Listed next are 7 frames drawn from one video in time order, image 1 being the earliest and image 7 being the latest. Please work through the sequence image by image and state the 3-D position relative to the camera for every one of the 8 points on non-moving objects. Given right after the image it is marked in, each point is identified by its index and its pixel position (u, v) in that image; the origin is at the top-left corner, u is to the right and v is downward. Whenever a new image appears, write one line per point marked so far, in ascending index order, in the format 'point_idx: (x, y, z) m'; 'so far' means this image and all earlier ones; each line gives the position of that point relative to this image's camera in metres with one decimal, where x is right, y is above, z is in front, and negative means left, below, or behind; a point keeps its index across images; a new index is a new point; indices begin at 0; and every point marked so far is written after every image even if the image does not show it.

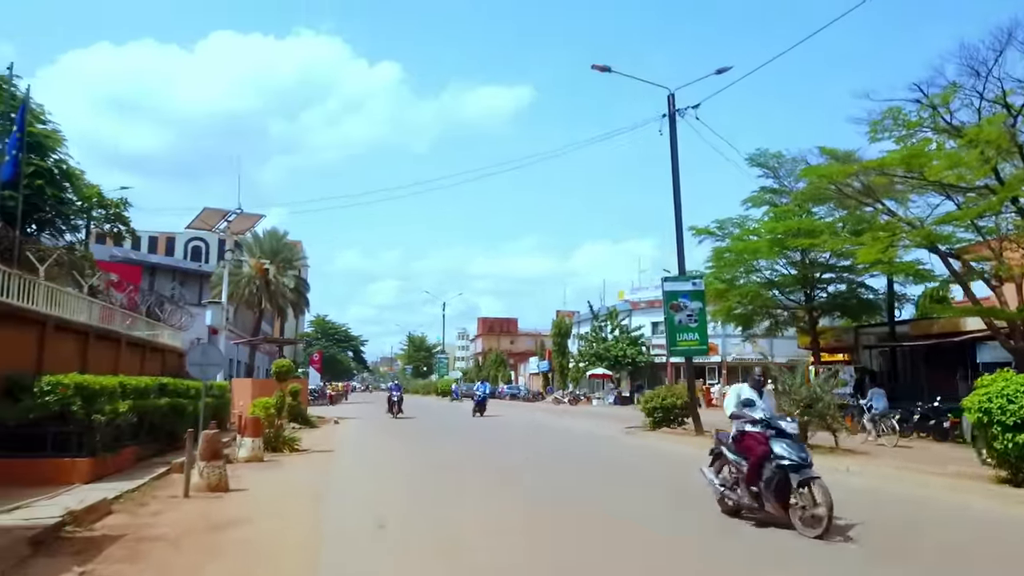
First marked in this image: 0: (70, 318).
0: (-9.7, -0.6, +16.2) m
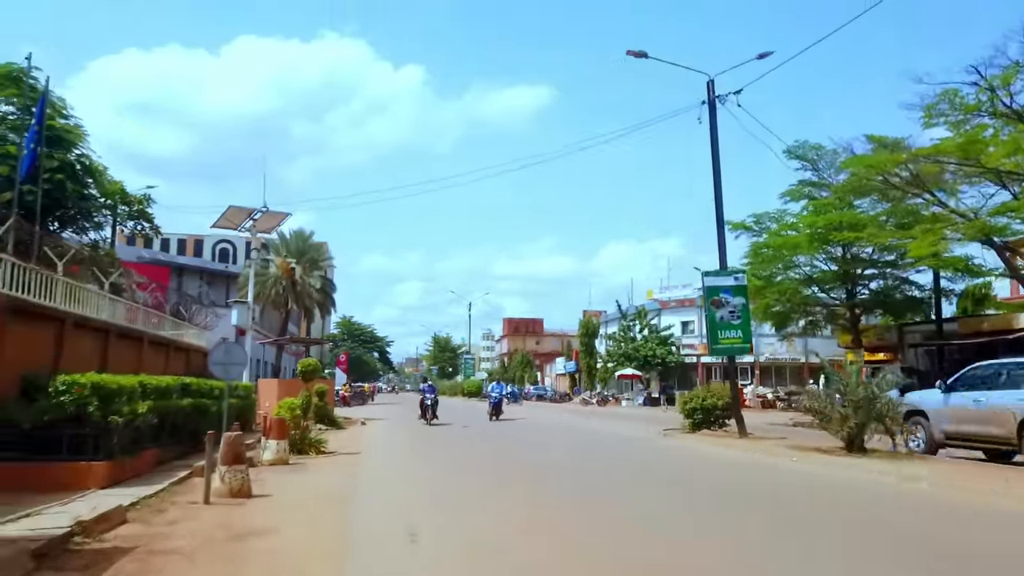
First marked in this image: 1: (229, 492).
0: (-9.0, -0.6, +15.7) m
1: (-4.2, -3.1, +11.1) m
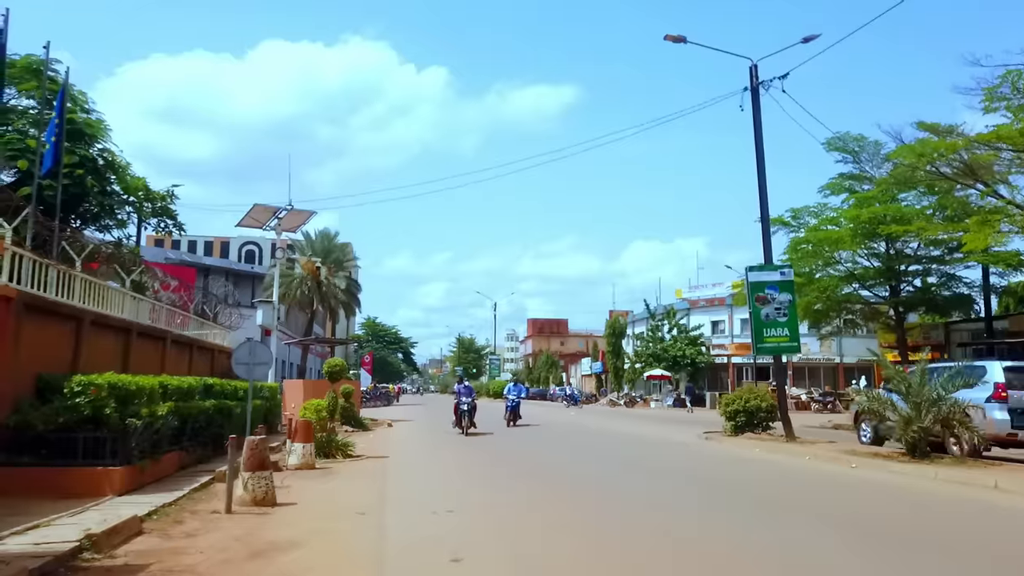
0: (-8.2, -0.5, +15.1) m
1: (-3.6, -3.0, +10.4) m
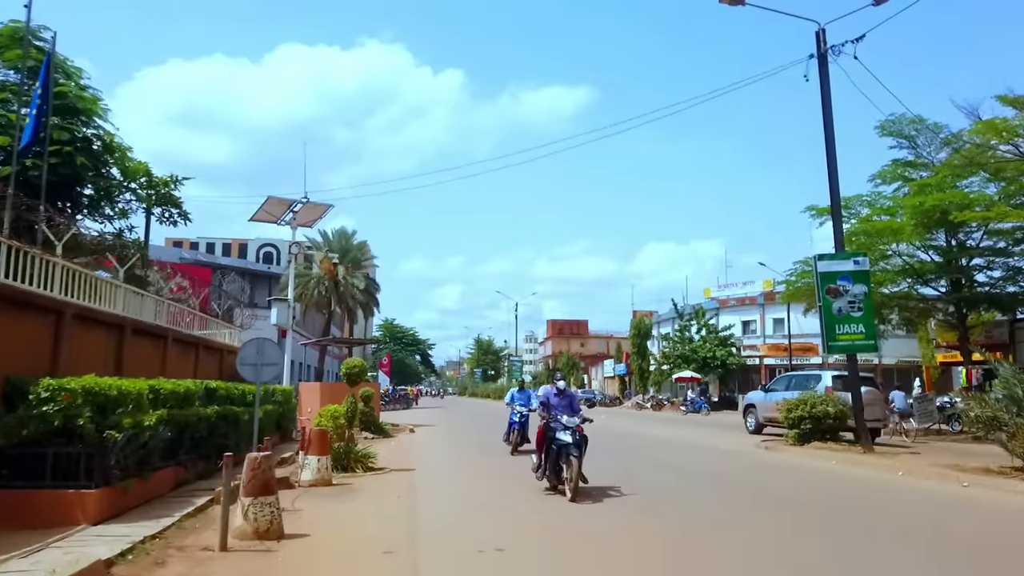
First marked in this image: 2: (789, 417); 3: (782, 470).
0: (-7.4, -0.3, +13.3) m
1: (-2.9, -2.8, +8.5) m
2: (+6.9, -3.2, +18.6) m
3: (+6.0, -4.1, +16.5) m
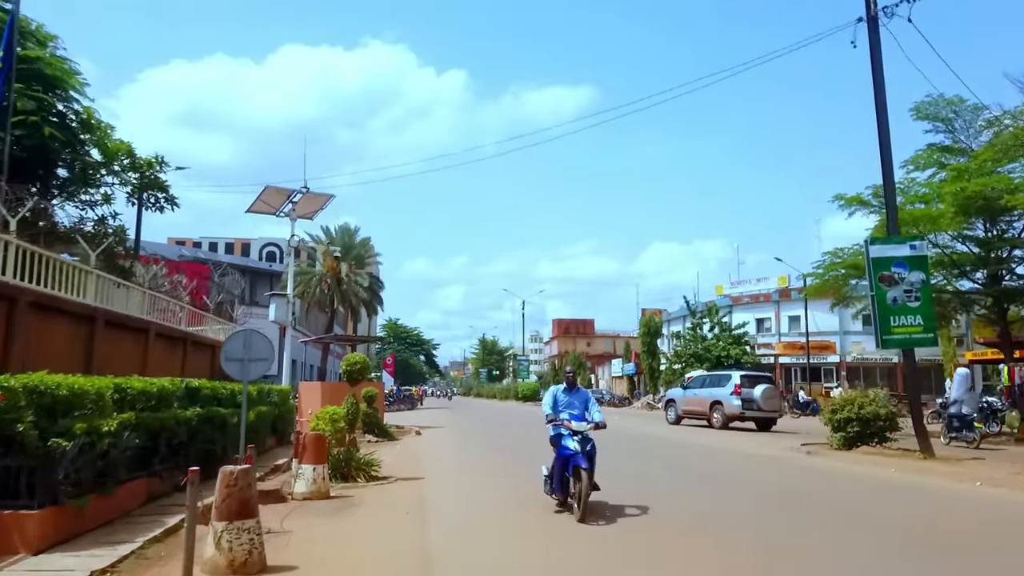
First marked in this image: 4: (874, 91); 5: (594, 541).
0: (-7.1, -0.1, +11.7) m
1: (-2.6, -2.5, +6.8) m
2: (+7.3, -3.0, +16.9) m
3: (+6.4, -3.8, +14.8) m
4: (+7.6, +4.1, +15.6) m
5: (+1.0, -3.6, +10.2) m
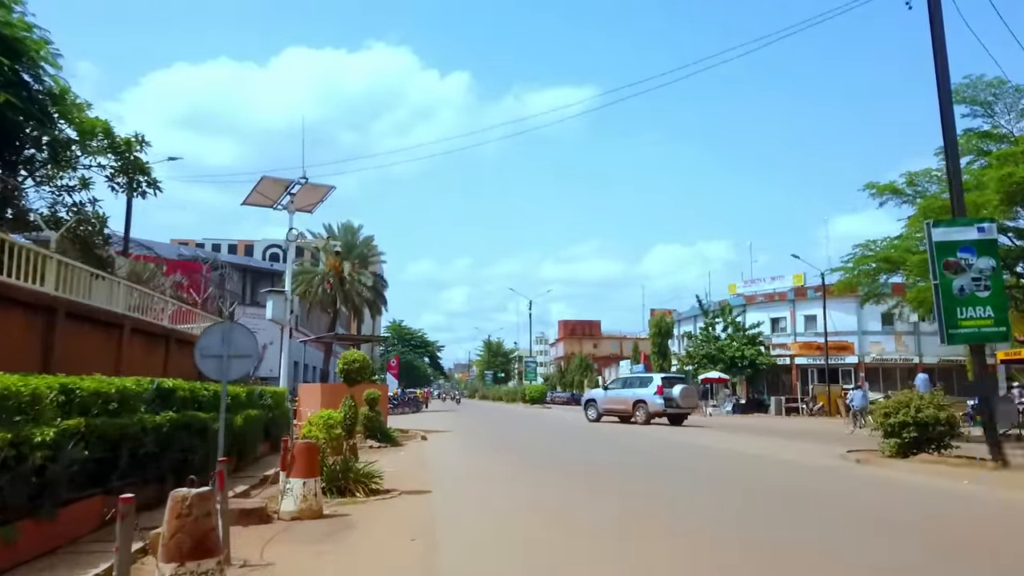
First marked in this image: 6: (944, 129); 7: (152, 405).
0: (-6.8, +0.1, +10.1) m
1: (-2.3, -2.3, +5.2) m
2: (+7.7, -2.7, +15.2) m
3: (+6.7, -3.6, +13.1) m
4: (+7.9, +4.3, +13.9) m
5: (+1.3, -3.3, +8.6) m
6: (+8.0, +2.9, +13.8) m
7: (-4.9, -1.6, +10.2) m
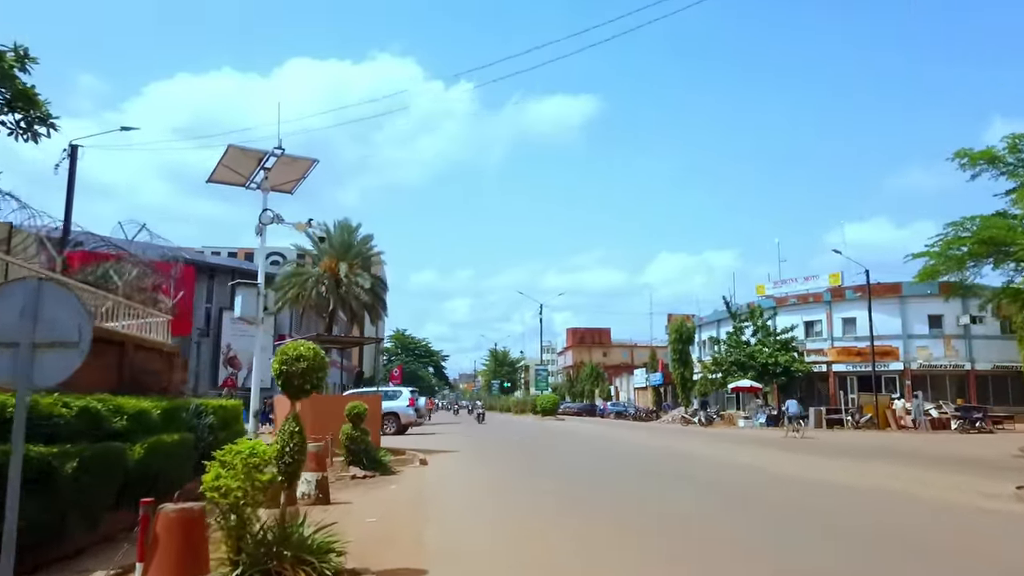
0: (-6.4, +0.6, +5.4) m
1: (-1.9, -1.7, +0.5) m
2: (+8.1, -2.3, +10.4) m
3: (+7.2, -3.1, +8.3) m
4: (+8.3, +4.8, +9.2) m
5: (+1.7, -2.8, +3.8) m
6: (+8.4, +3.4, +9.0) m
7: (-4.5, -1.1, +5.5) m
